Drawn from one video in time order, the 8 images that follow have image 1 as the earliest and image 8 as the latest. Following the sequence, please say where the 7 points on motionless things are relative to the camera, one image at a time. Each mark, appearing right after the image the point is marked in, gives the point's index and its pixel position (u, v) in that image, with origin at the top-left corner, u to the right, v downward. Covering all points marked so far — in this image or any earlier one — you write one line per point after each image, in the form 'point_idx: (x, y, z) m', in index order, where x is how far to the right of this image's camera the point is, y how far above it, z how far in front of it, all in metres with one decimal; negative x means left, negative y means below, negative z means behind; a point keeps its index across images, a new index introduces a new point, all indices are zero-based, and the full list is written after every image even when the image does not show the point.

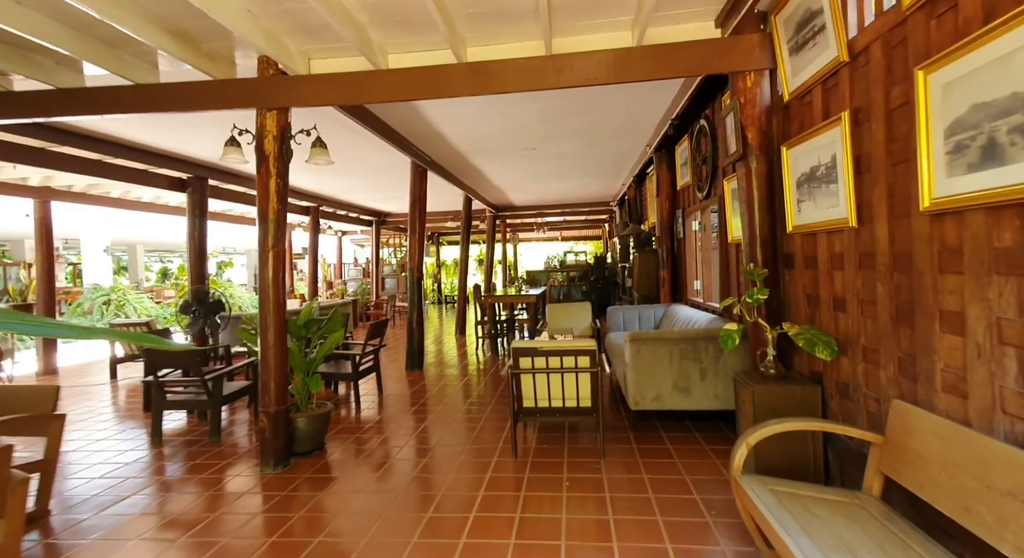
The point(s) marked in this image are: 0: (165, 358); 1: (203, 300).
0: (-2.5, -0.6, +3.3) m
1: (-3.6, -0.2, +5.3) m
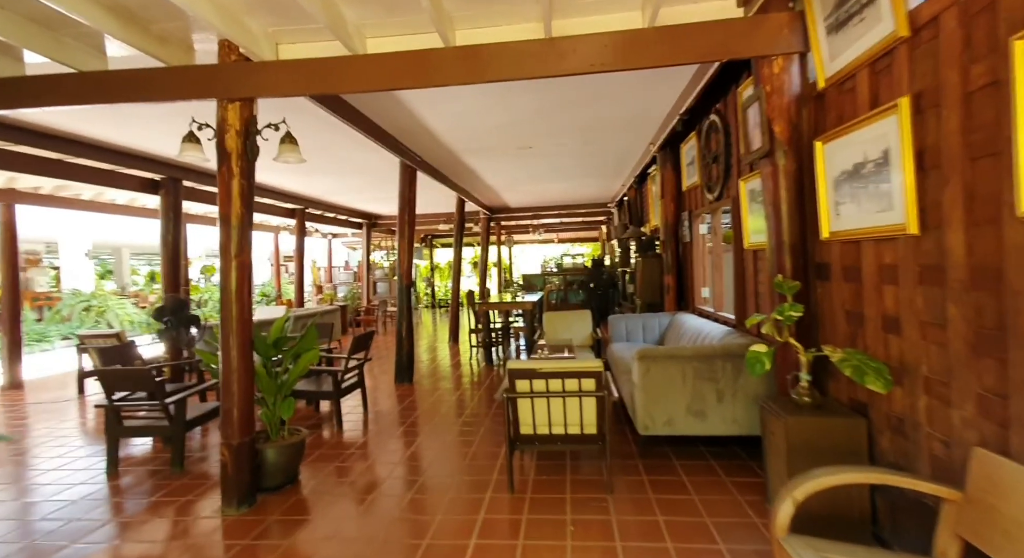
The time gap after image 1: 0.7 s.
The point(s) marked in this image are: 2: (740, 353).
0: (-2.6, -0.7, +2.9) m
1: (-3.7, -0.3, +4.9) m
2: (+1.4, -0.4, +2.7) m
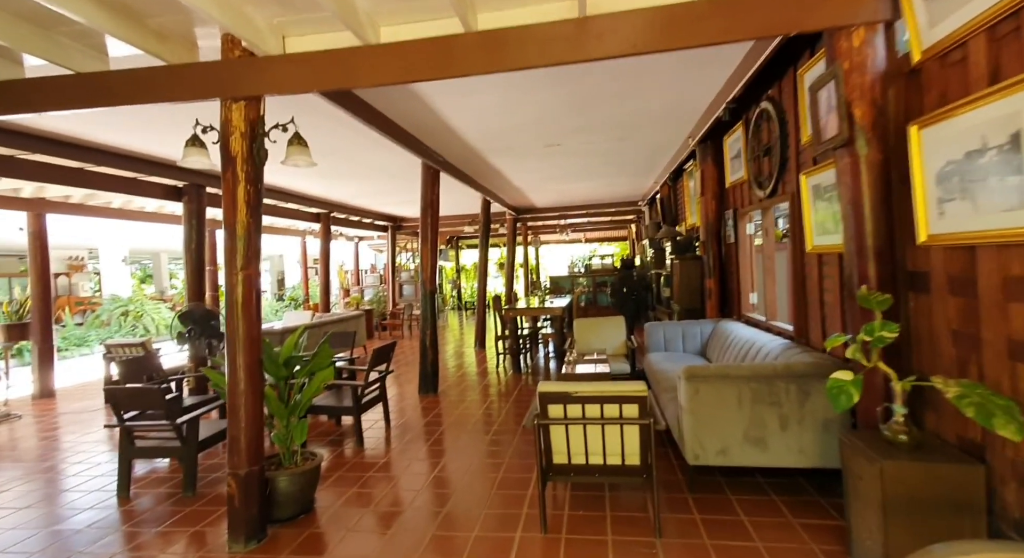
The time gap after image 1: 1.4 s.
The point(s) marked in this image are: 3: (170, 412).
0: (-2.4, -0.7, +2.8) m
1: (-3.4, -0.4, +4.9) m
2: (+1.5, -0.5, +2.4) m
3: (-2.2, -0.8, +2.9) m
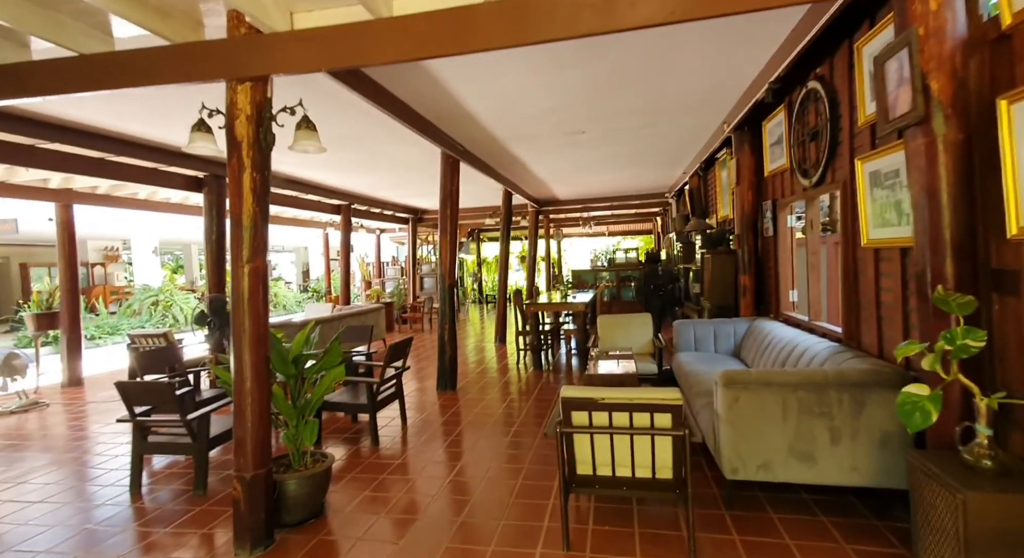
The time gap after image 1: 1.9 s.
0: (-2.2, -0.7, +2.7) m
1: (-3.1, -0.3, +4.8) m
2: (+1.6, -0.5, +2.1) m
3: (-2.0, -0.8, +2.8) m
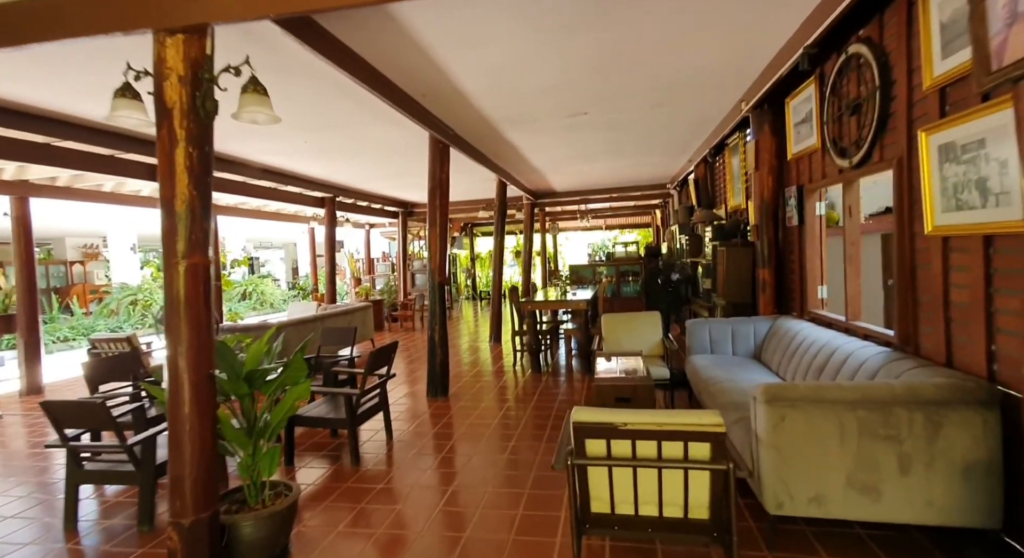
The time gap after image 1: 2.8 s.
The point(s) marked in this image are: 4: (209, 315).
0: (-2.3, -0.7, +2.3) m
1: (-3.2, -0.3, +4.4) m
2: (+1.6, -0.5, +1.7) m
3: (-2.0, -0.8, +2.4) m
4: (-1.2, -0.1, +1.8) m
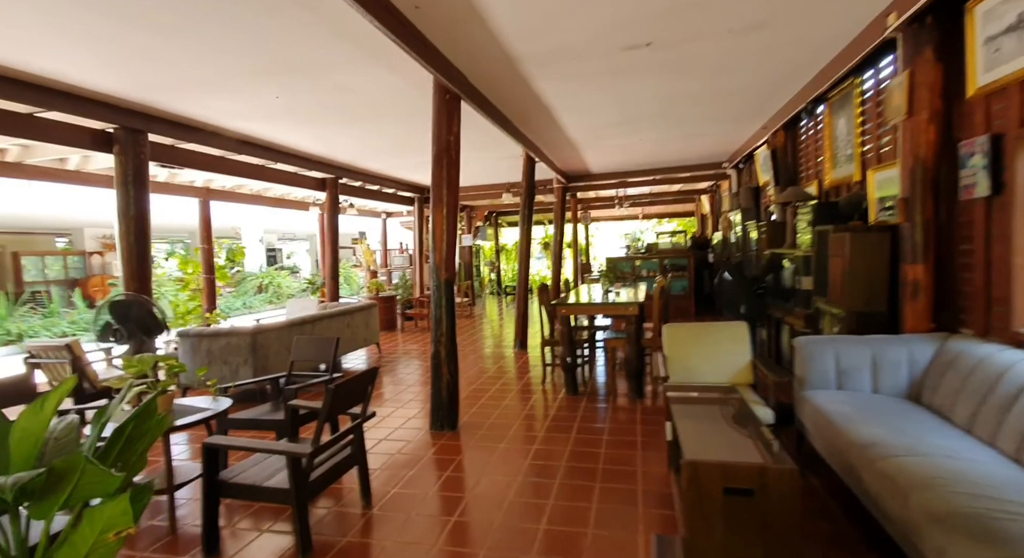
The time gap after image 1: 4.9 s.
0: (-2.2, -0.7, +1.3) m
1: (-3.0, -0.3, +3.5) m
2: (+1.7, -0.5, +0.5) m
3: (-1.9, -0.8, +1.4) m
4: (-1.2, -0.2, +0.8) m
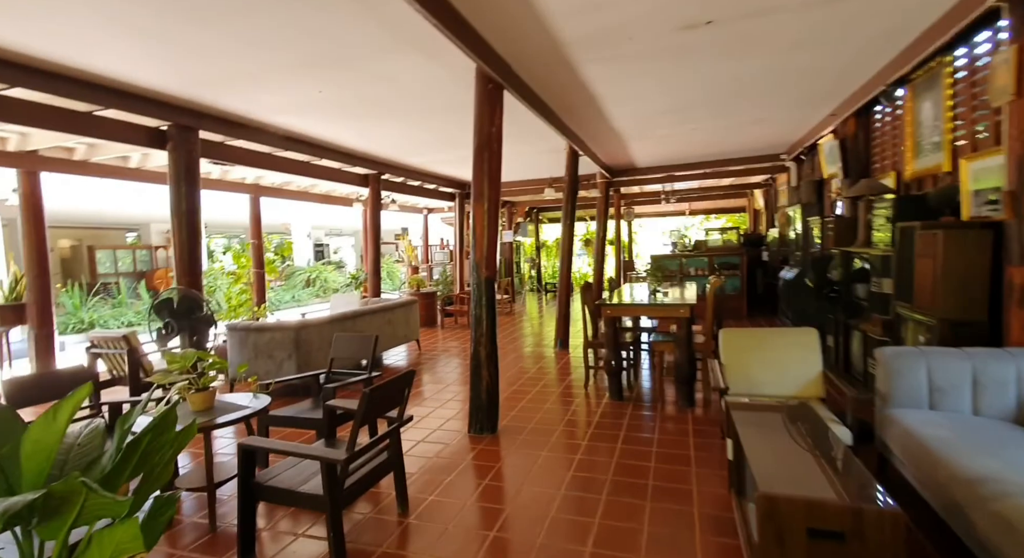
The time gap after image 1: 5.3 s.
0: (-2.0, -0.7, +1.4) m
1: (-2.6, -0.2, +3.6) m
2: (+1.7, -0.5, +0.2) m
3: (-1.8, -0.8, +1.4) m
4: (-1.1, -0.2, +0.8) m
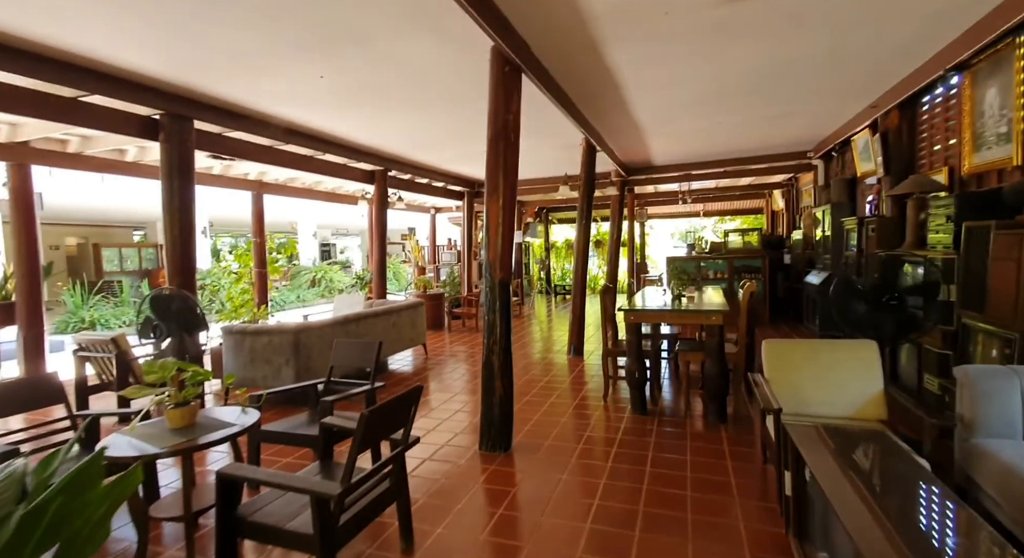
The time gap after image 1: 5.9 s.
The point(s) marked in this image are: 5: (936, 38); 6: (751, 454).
0: (-1.9, -0.7, +1.1) m
1: (-2.5, -0.2, +3.3) m
2: (+1.8, -0.5, -0.1) m
3: (-1.7, -0.8, +1.1) m
4: (-1.0, -0.2, +0.5) m
5: (+2.9, +1.6, +3.1) m
6: (+1.5, -1.1, +2.9) m
